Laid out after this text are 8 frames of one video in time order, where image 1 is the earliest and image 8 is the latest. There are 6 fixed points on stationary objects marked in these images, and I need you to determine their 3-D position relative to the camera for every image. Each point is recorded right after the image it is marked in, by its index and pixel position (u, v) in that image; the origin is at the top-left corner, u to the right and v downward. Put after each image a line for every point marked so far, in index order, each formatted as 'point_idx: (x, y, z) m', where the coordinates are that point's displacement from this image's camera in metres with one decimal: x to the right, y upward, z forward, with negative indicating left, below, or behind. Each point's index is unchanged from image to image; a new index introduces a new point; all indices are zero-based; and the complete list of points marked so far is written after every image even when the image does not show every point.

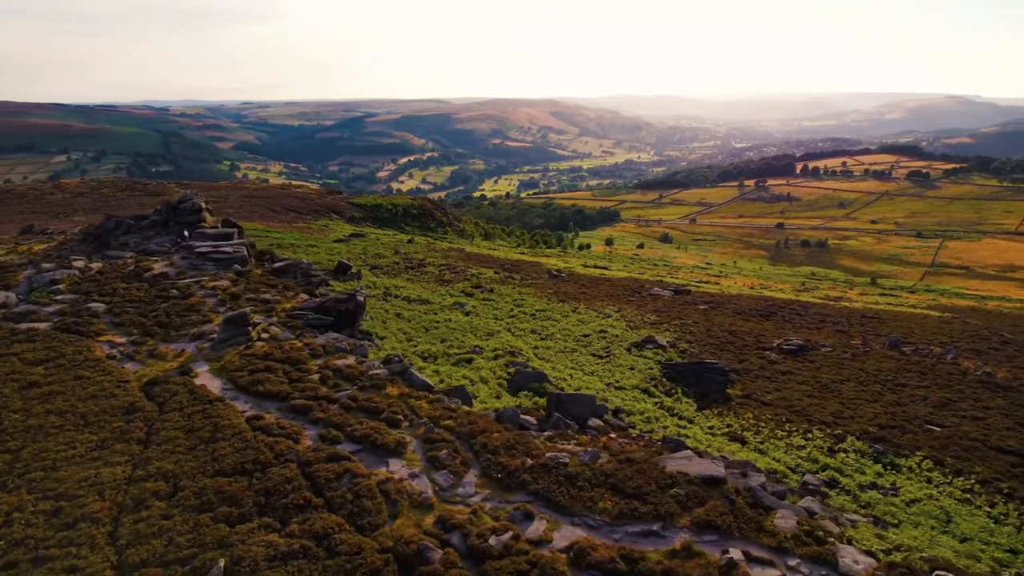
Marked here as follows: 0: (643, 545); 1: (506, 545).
0: (+3.0, -6.0, +15.2) m
1: (-0.2, -5.9, +15.1) m
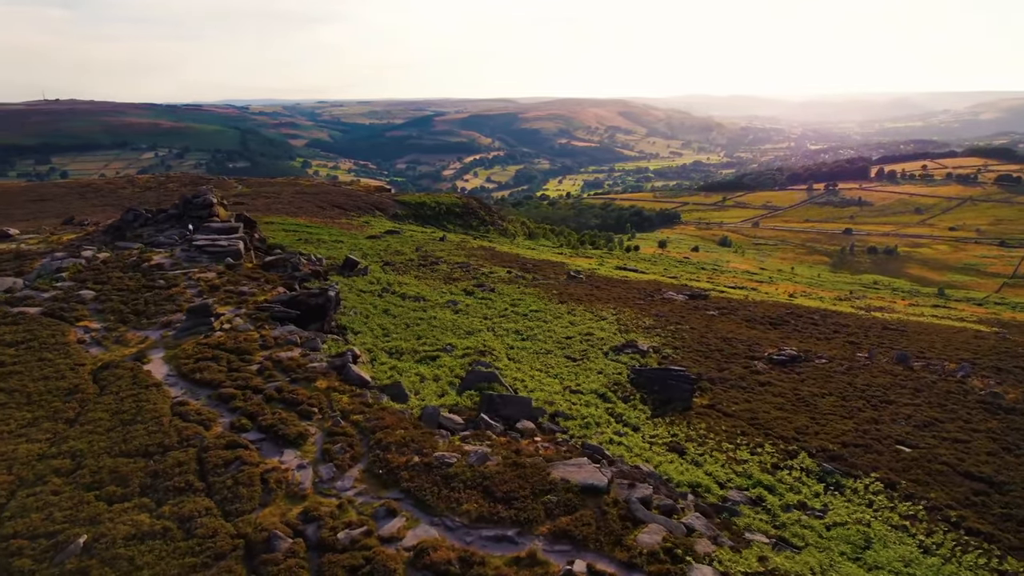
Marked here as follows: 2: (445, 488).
0: (-0.5, -6.0, +15.1) m
1: (-3.7, -5.9, +15.3) m
2: (-1.8, -5.3, +17.2) m
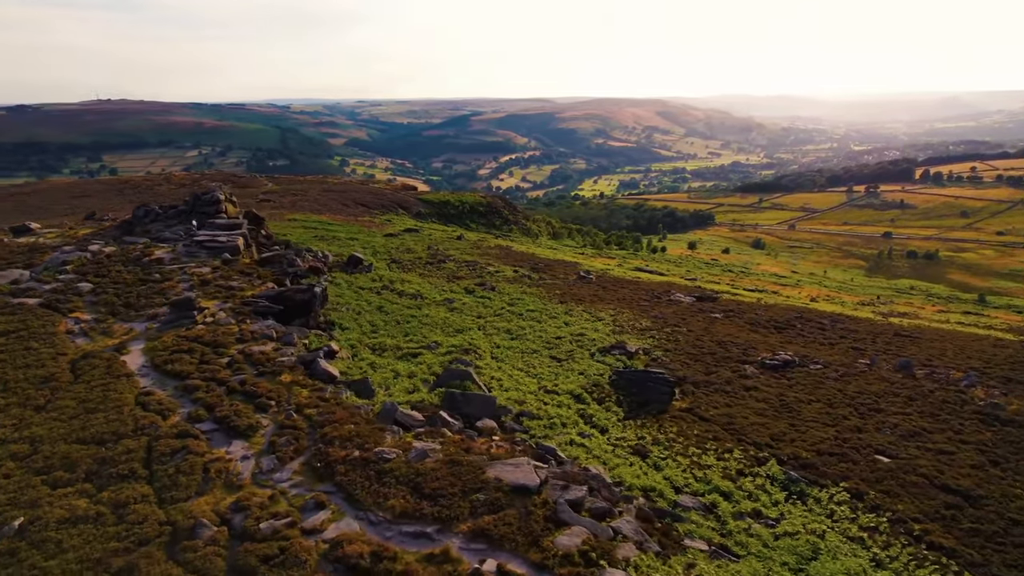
0: (-2.5, -6.0, +15.2) m
1: (-5.6, -5.8, +15.6) m
2: (-3.6, -5.2, +17.3) m
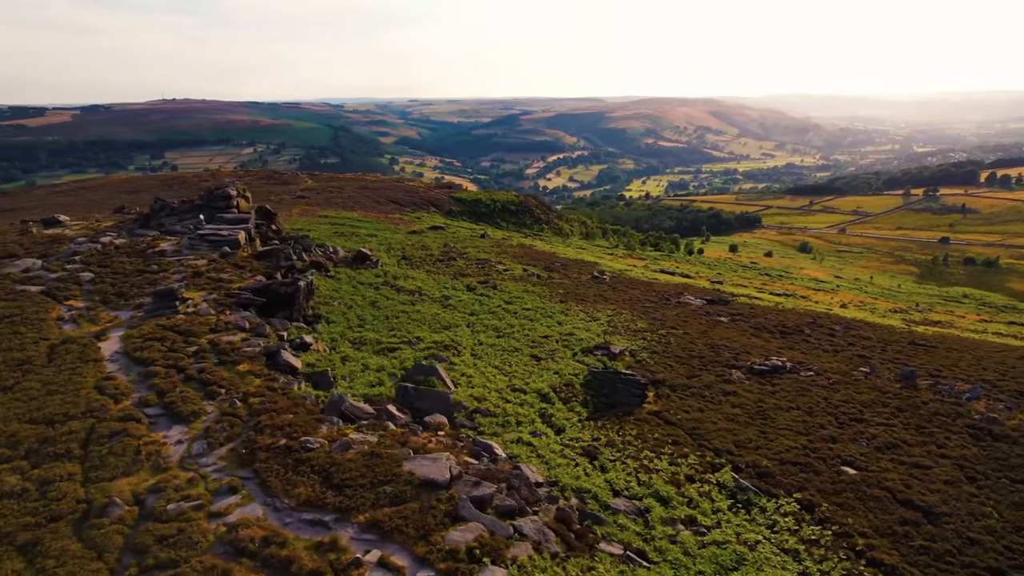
0: (-5.0, -5.8, +15.5) m
1: (-8.1, -5.5, +16.1) m
2: (-6.0, -5.0, +17.7) m
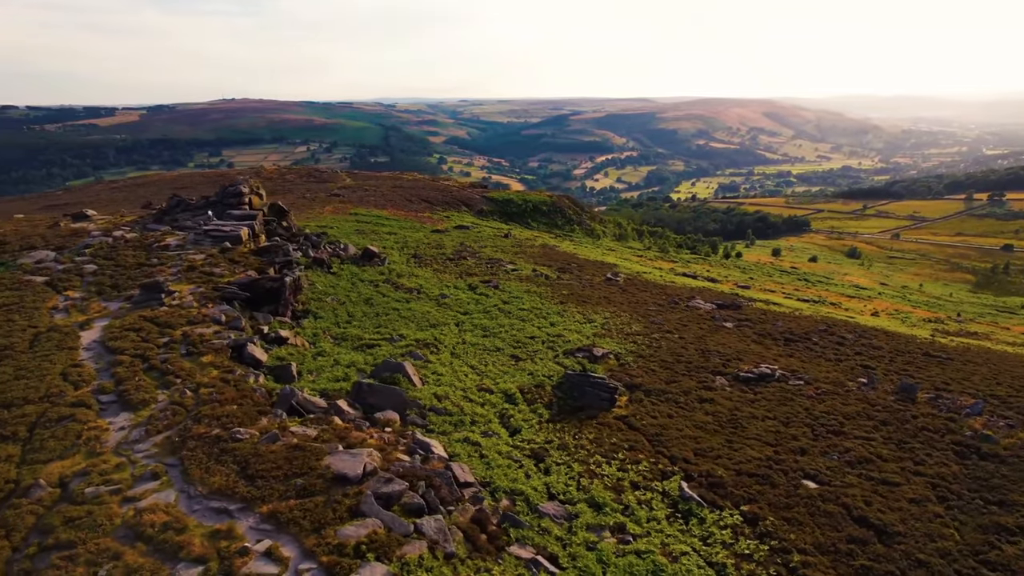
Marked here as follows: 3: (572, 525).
0: (-7.6, -5.7, +15.9) m
1: (-10.6, -5.3, +16.7) m
2: (-8.3, -4.9, +18.2) m
3: (+1.8, -7.1, +19.5) m
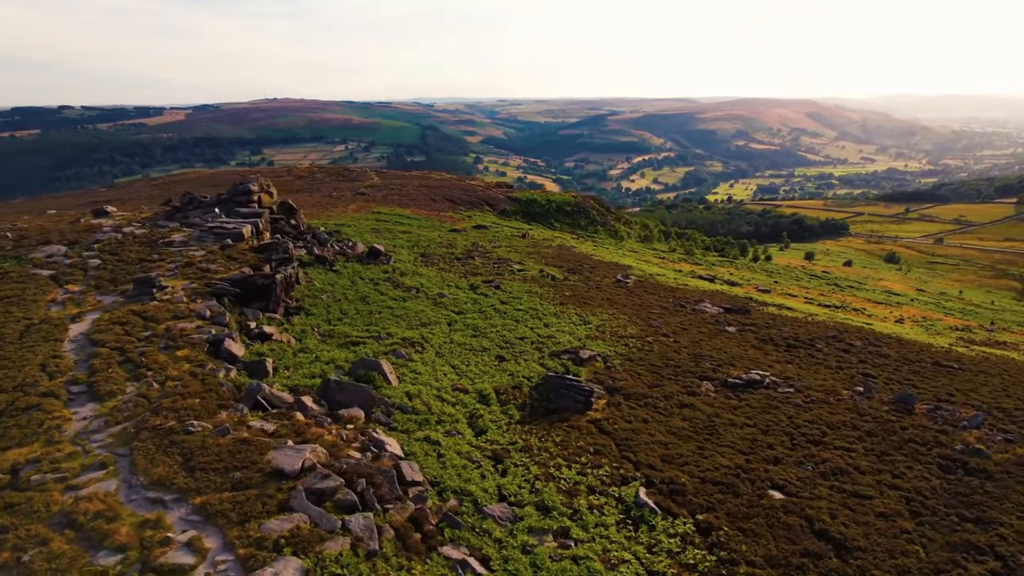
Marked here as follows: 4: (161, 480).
0: (-9.4, -5.6, +16.3) m
1: (-12.4, -5.2, +17.3) m
2: (-10.1, -4.7, +18.7) m
3: (+0.1, -7.1, +19.4) m
4: (-9.4, -5.1, +17.4) m
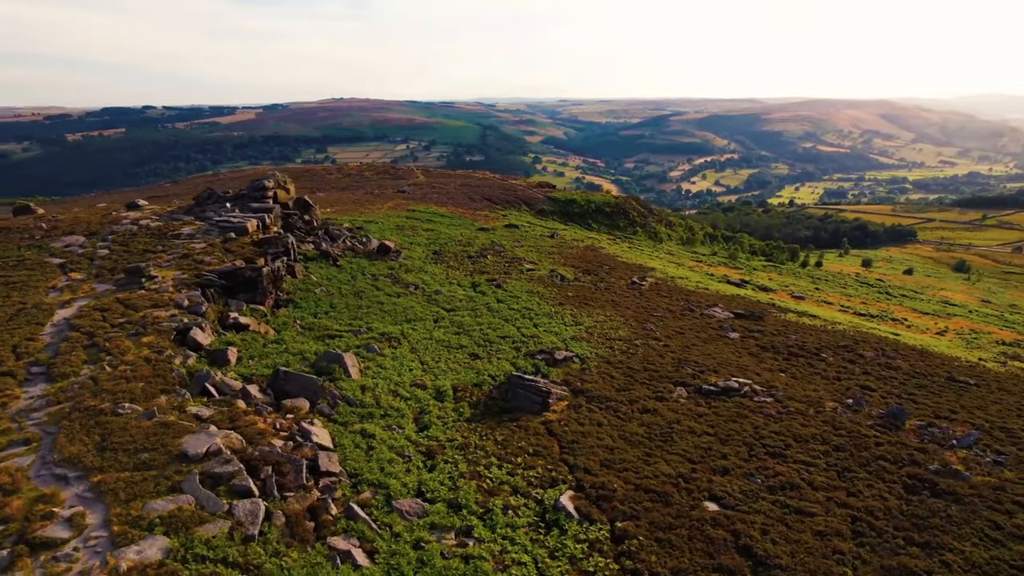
0: (-12.5, -5.2, +17.2) m
1: (-15.4, -4.7, +18.5) m
2: (-12.9, -4.4, +19.6) m
3: (-2.8, -7.0, +19.5) m
4: (-12.4, -4.8, +18.3) m
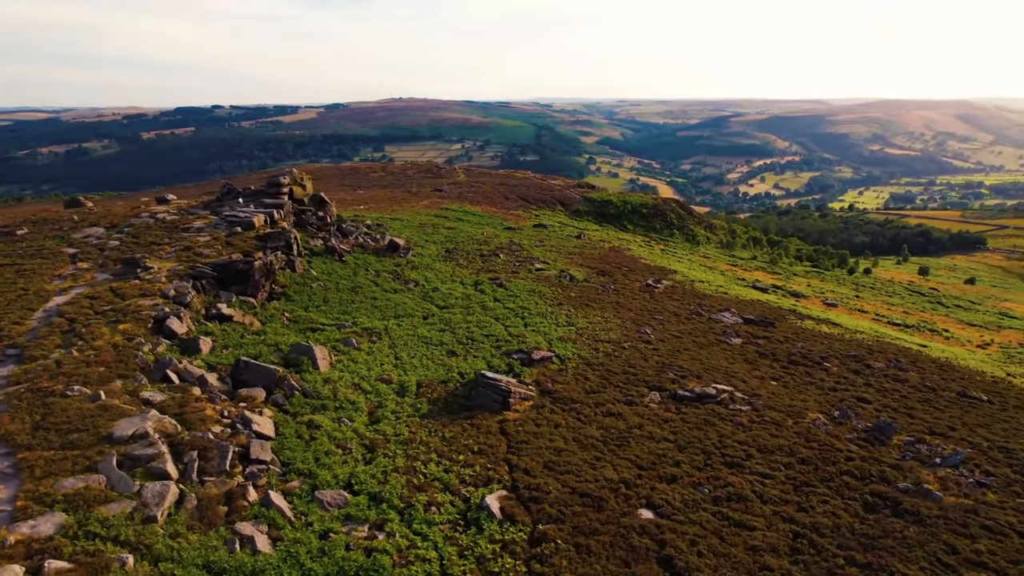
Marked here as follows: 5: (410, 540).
0: (-15.2, -4.8, +18.3) m
1: (-18.0, -4.3, +19.8) m
2: (-15.4, -3.9, +20.7) m
3: (-5.4, -6.8, +19.7) m
4: (-14.9, -4.4, +19.3) m
5: (-2.8, -7.4, +19.3) m
